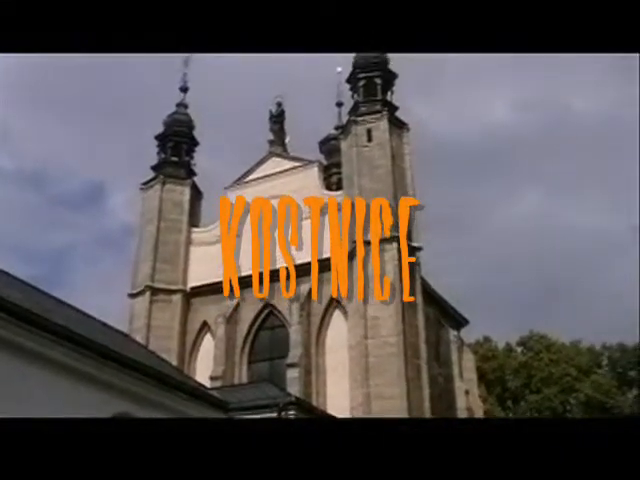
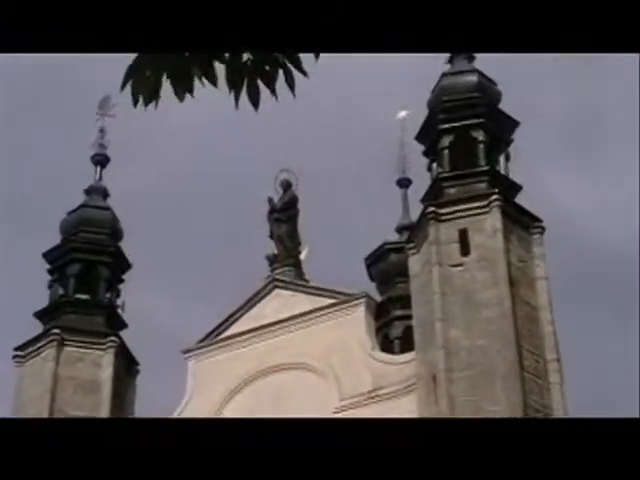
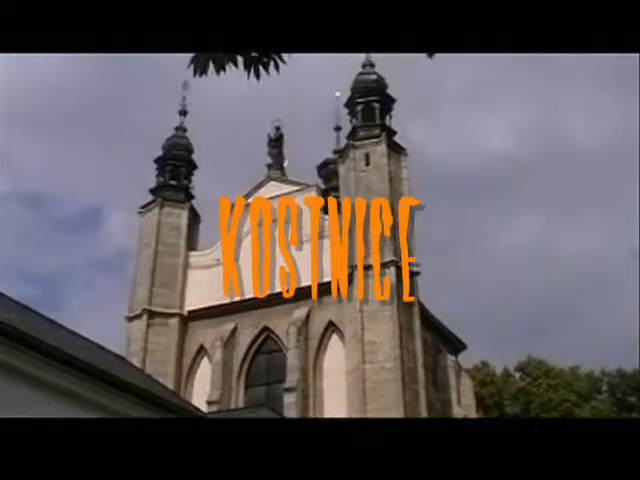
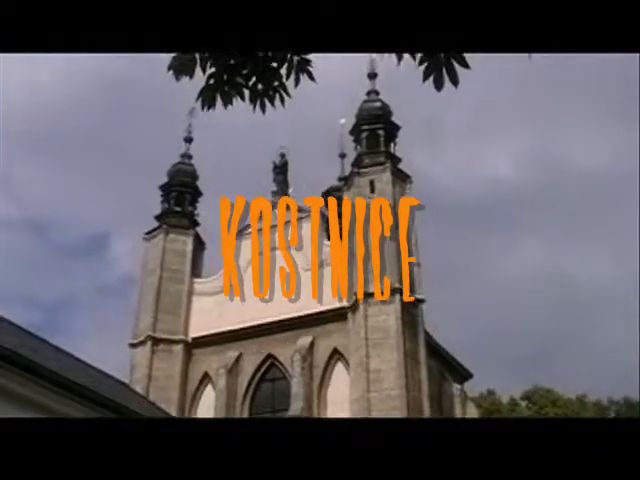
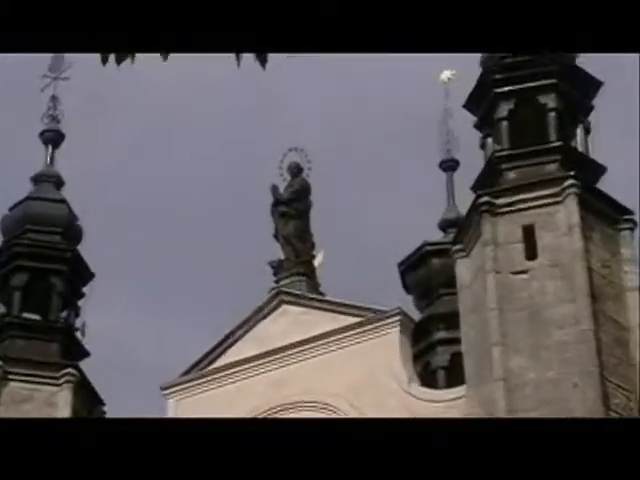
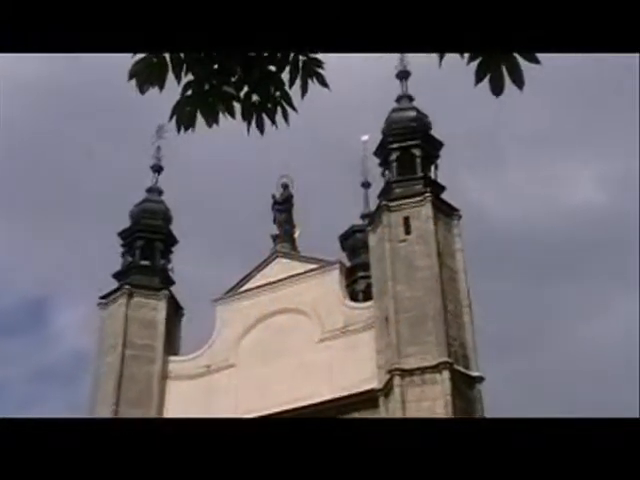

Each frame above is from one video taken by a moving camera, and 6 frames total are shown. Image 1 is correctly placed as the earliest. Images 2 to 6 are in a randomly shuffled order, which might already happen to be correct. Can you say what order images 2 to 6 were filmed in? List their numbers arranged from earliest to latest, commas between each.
3, 4, 6, 2, 5
